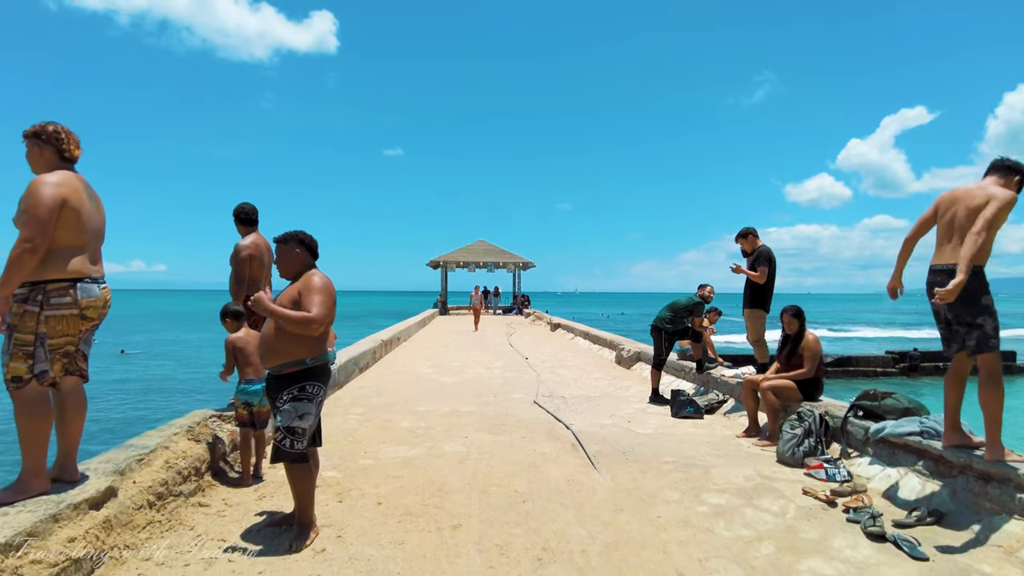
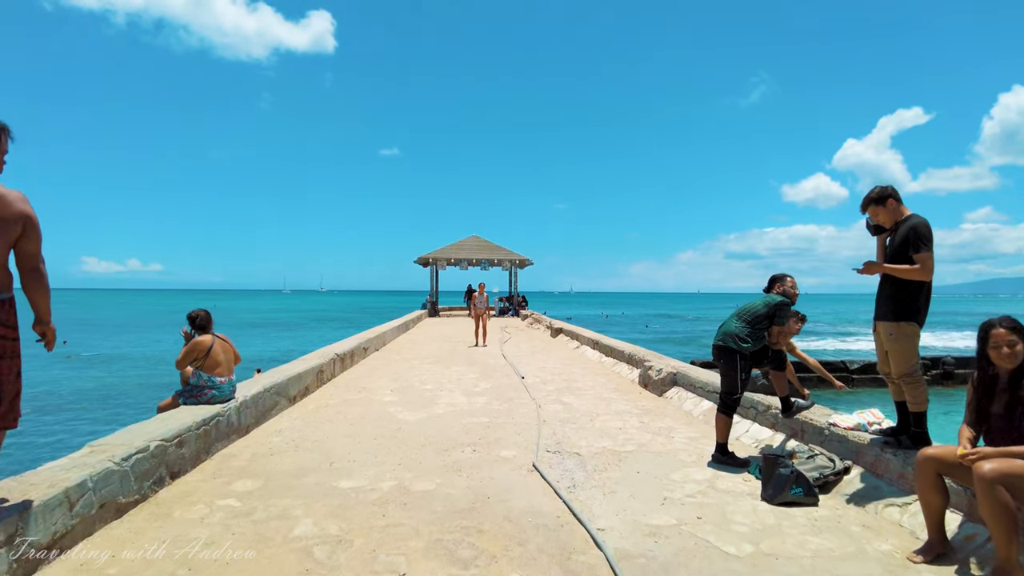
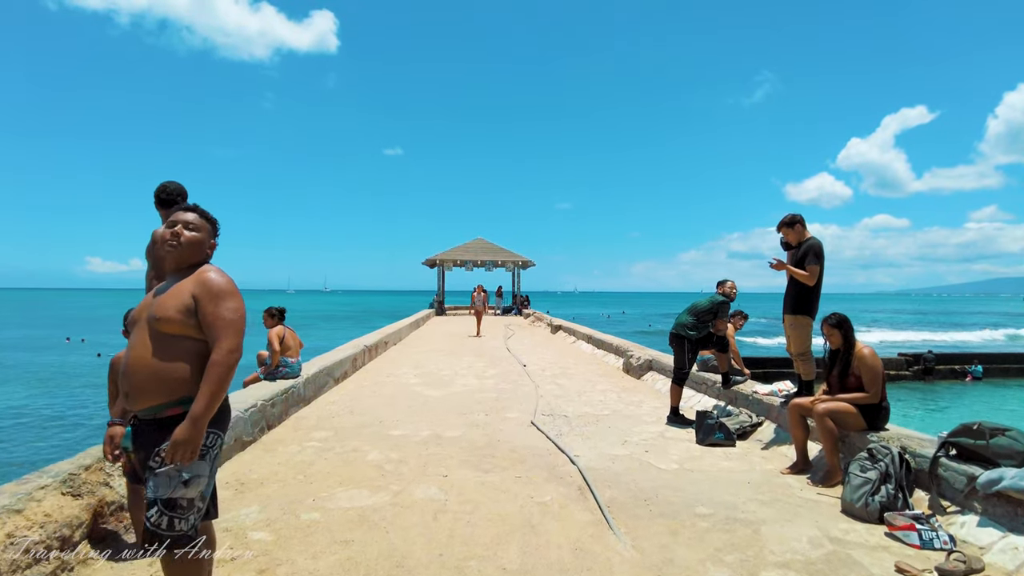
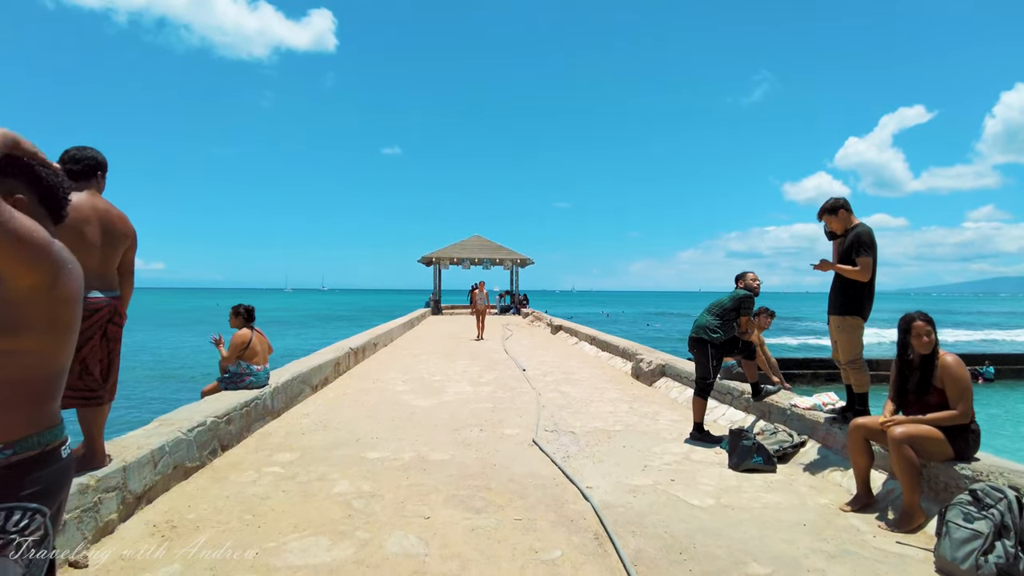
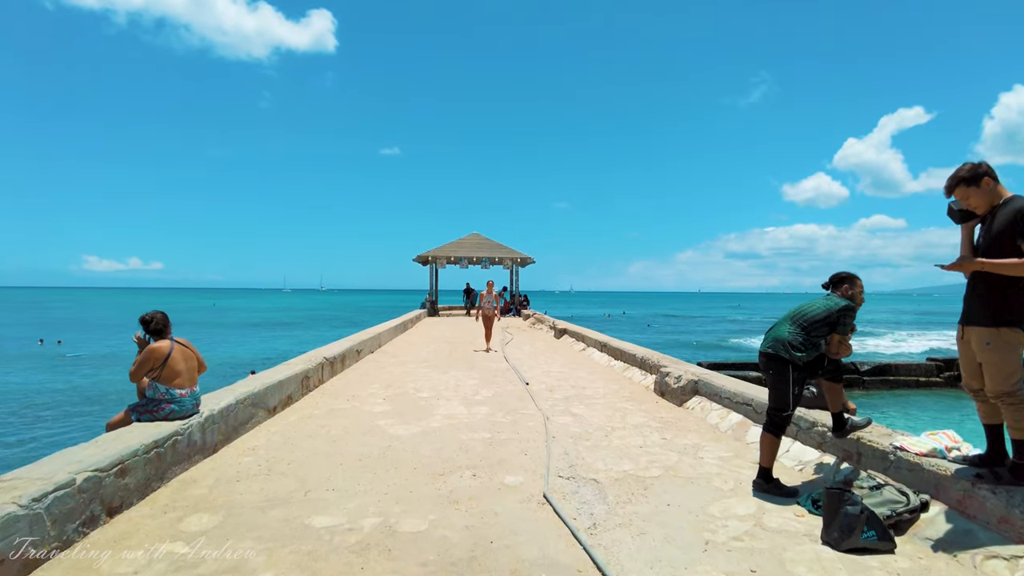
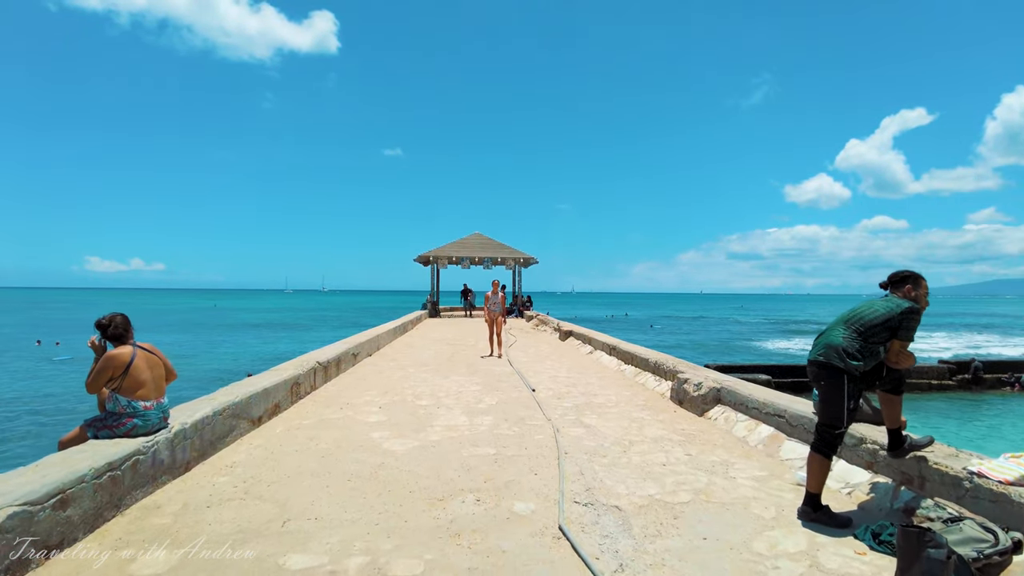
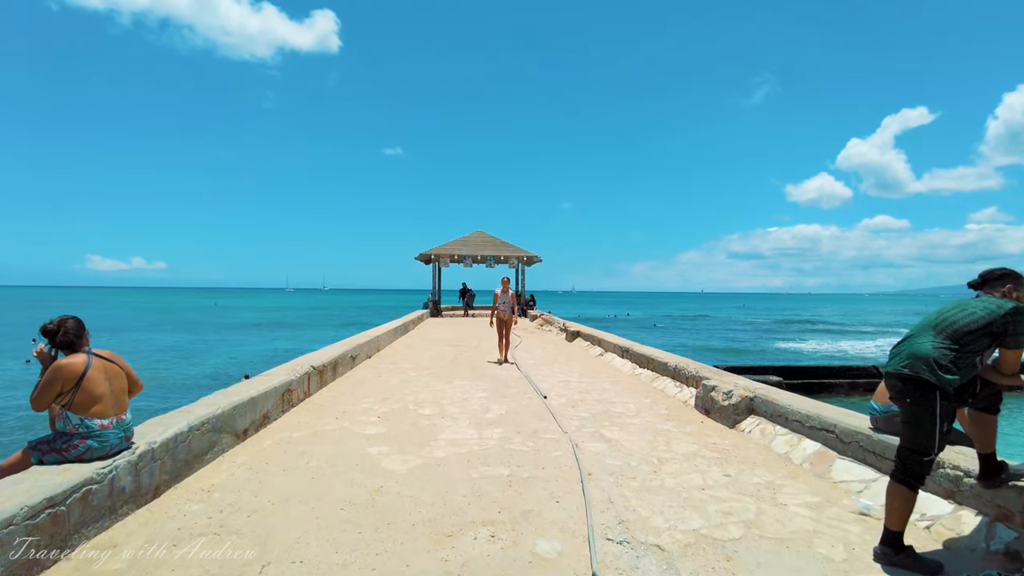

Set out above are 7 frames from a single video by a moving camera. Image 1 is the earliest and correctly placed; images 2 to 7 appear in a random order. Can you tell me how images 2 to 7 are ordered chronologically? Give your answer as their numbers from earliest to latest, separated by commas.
3, 4, 2, 5, 6, 7
